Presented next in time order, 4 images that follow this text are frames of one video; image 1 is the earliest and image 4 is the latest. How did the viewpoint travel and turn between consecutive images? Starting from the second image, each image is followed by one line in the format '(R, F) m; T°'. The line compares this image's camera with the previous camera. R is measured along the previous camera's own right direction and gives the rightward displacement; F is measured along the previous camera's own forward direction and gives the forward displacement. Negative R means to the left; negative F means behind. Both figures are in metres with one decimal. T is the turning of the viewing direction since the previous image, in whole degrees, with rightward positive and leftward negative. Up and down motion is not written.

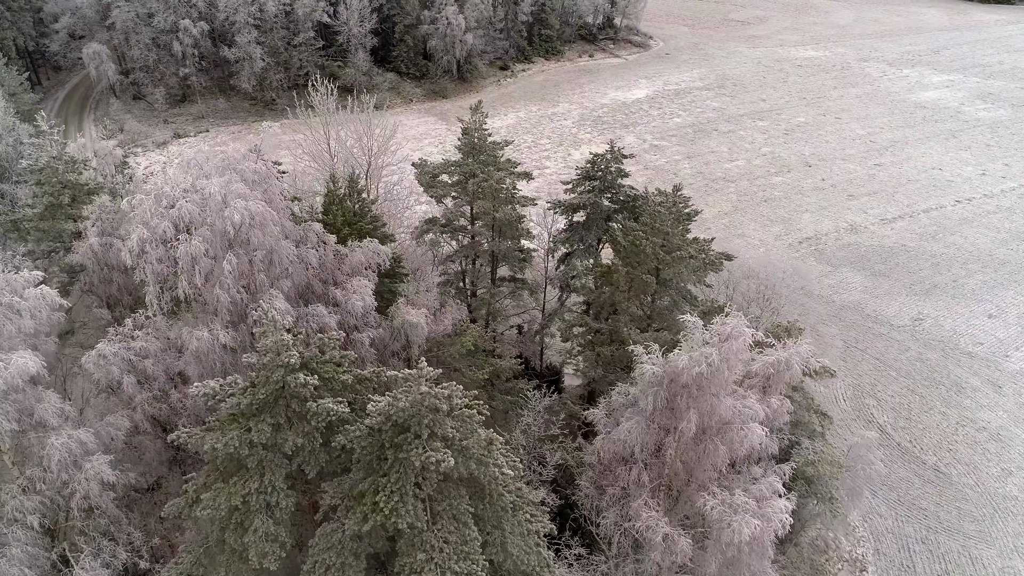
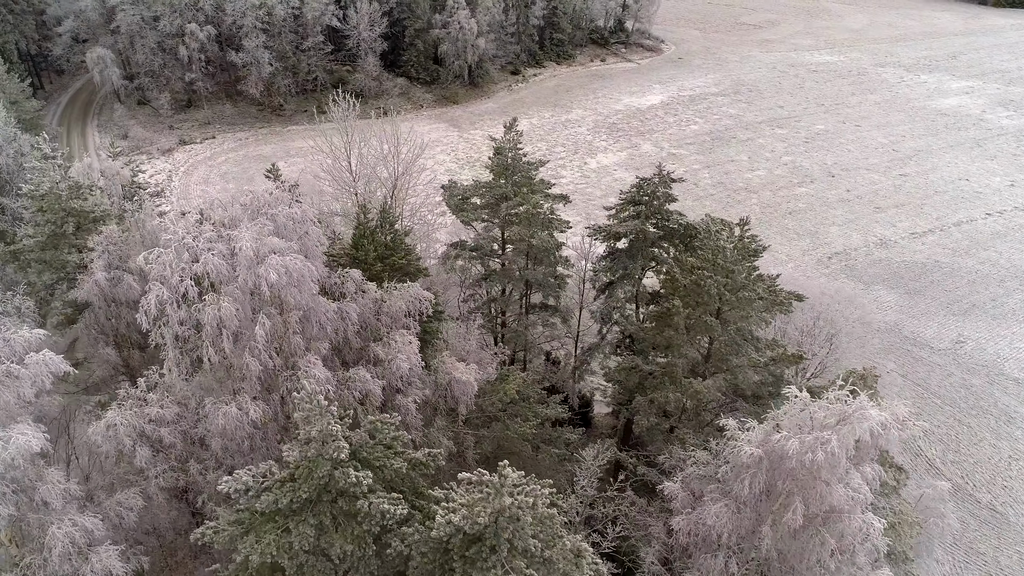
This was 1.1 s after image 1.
(-1.0, +1.5) m; 0°
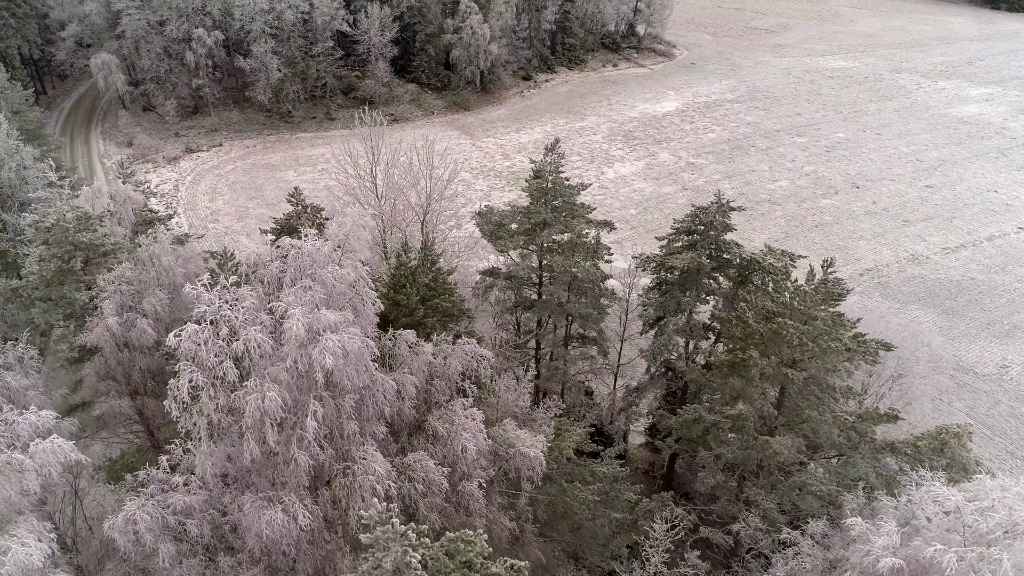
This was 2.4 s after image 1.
(-1.1, +1.5) m; 0°
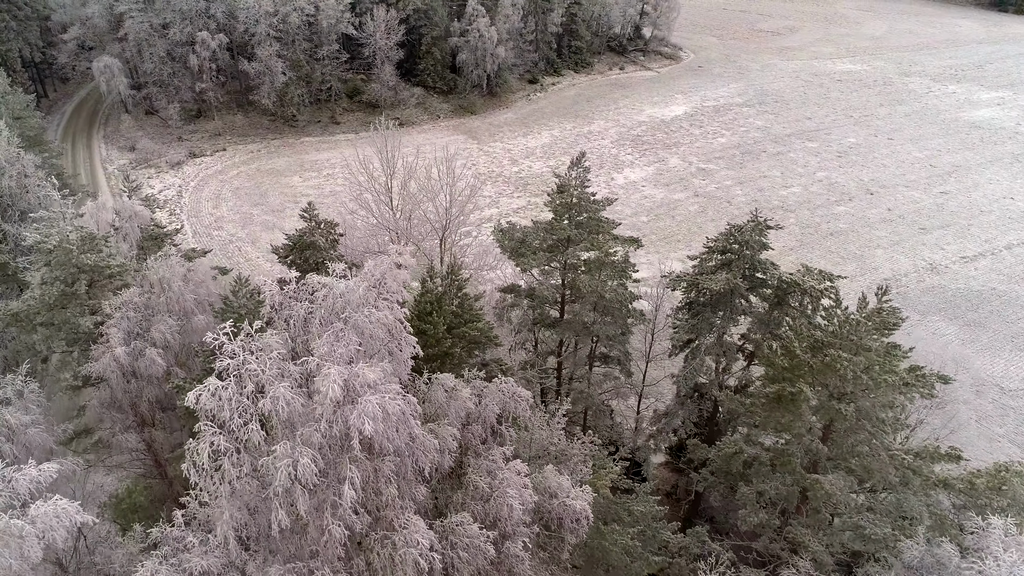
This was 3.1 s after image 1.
(-0.6, +0.9) m; 0°
